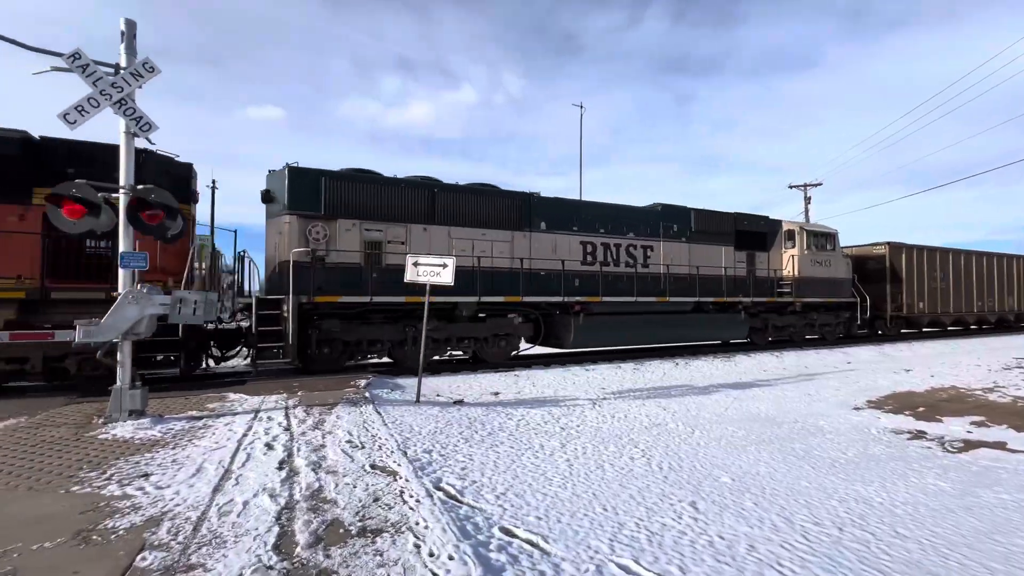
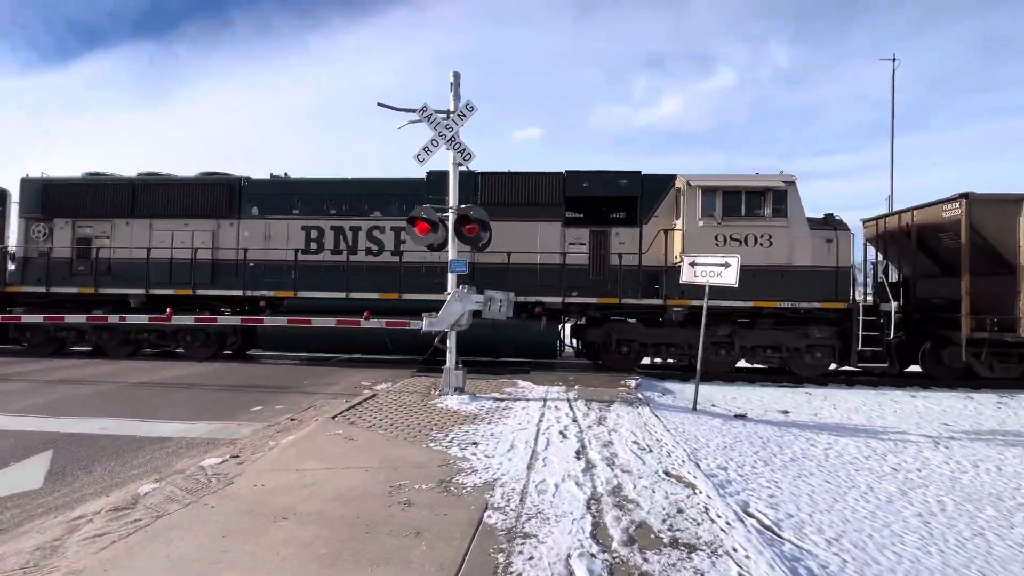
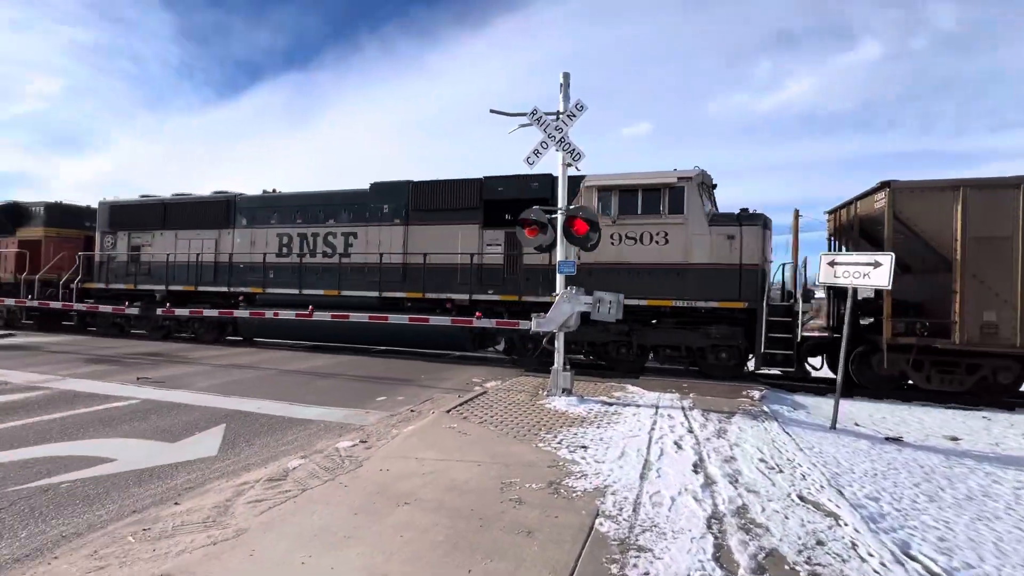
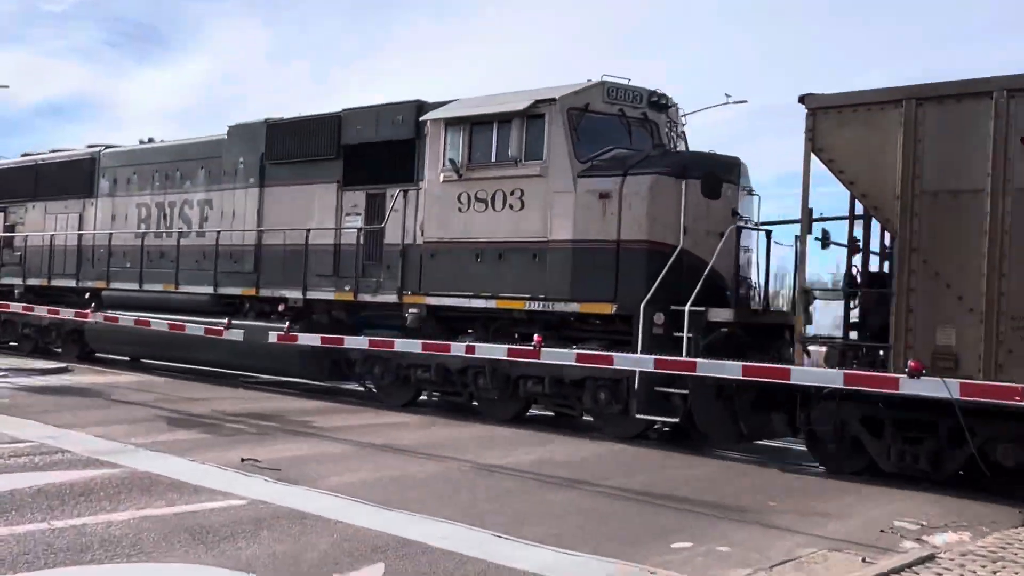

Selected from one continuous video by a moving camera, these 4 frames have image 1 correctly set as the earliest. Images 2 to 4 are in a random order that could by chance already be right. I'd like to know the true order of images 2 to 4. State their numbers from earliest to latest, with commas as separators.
2, 3, 4
